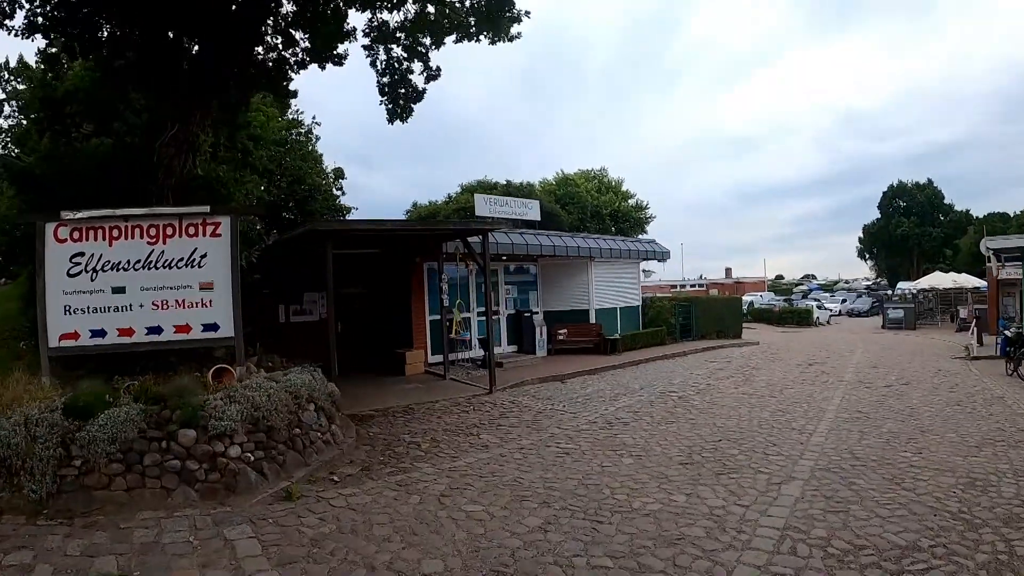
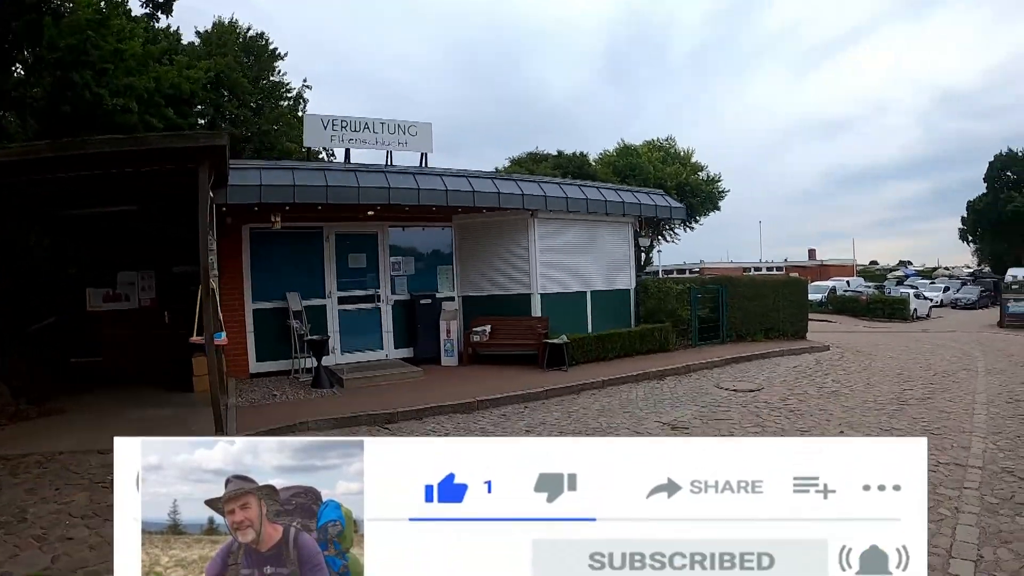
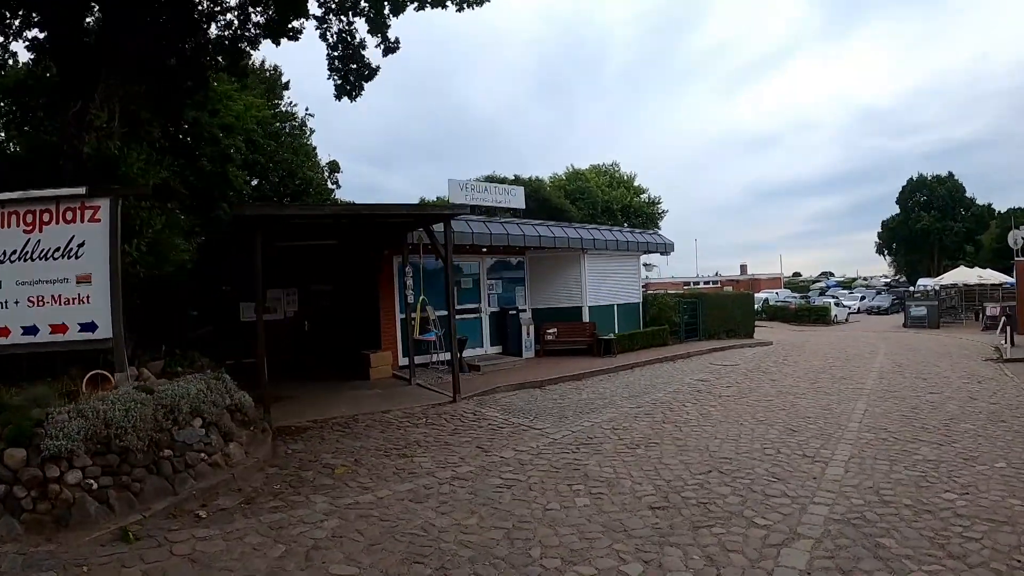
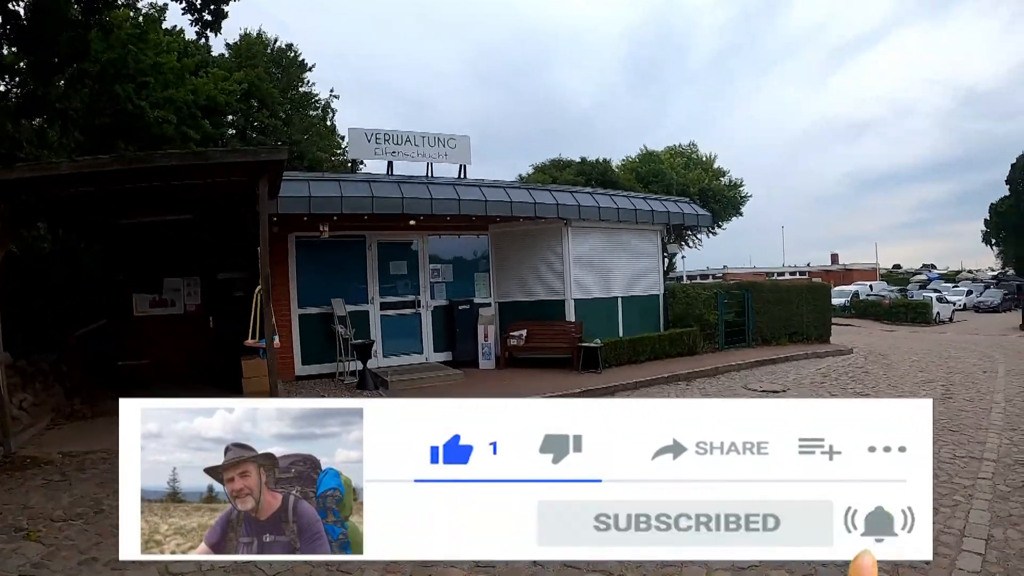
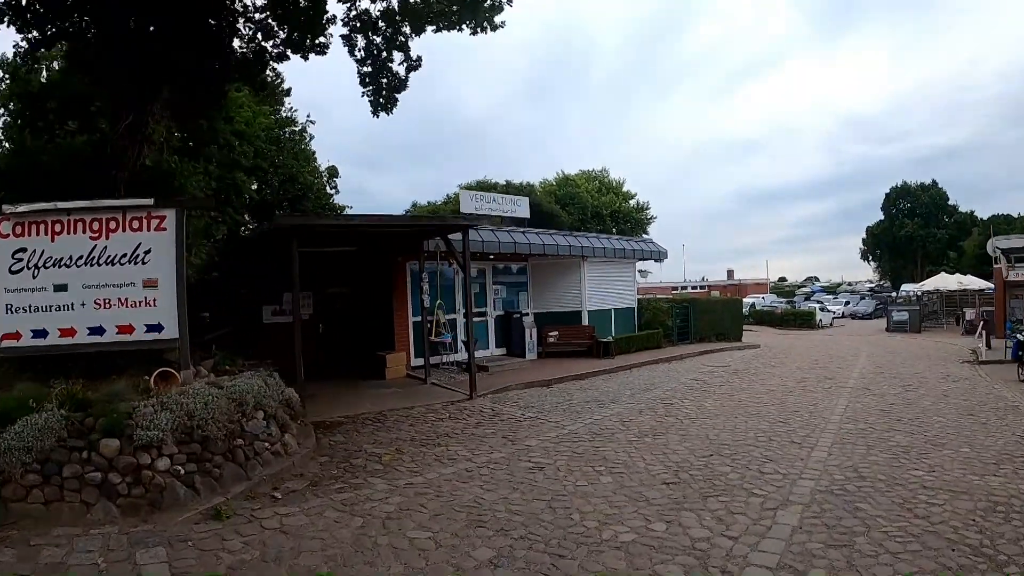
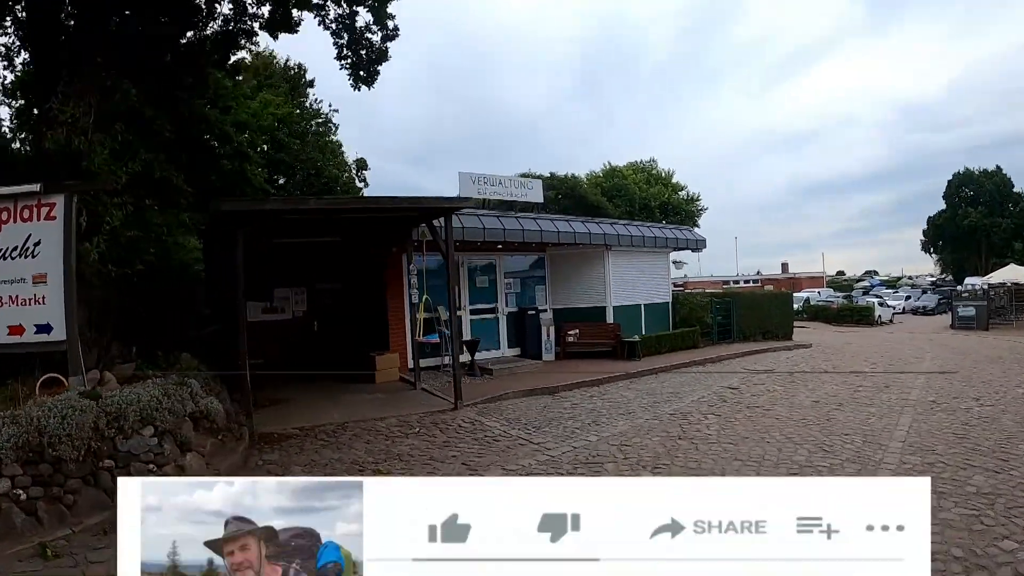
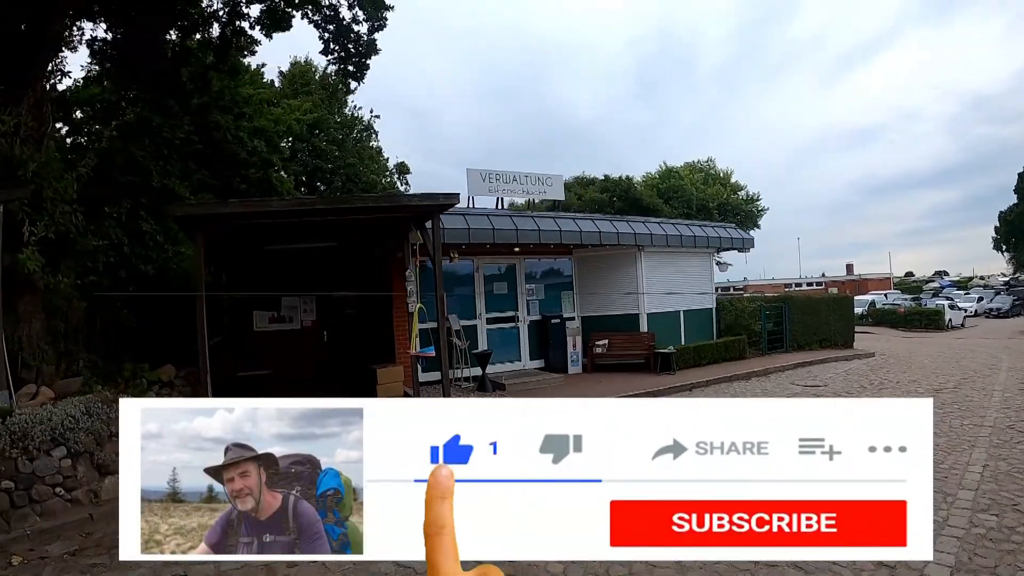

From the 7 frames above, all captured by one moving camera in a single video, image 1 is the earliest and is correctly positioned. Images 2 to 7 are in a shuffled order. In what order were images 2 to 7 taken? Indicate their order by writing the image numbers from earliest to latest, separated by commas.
5, 3, 6, 7, 4, 2
